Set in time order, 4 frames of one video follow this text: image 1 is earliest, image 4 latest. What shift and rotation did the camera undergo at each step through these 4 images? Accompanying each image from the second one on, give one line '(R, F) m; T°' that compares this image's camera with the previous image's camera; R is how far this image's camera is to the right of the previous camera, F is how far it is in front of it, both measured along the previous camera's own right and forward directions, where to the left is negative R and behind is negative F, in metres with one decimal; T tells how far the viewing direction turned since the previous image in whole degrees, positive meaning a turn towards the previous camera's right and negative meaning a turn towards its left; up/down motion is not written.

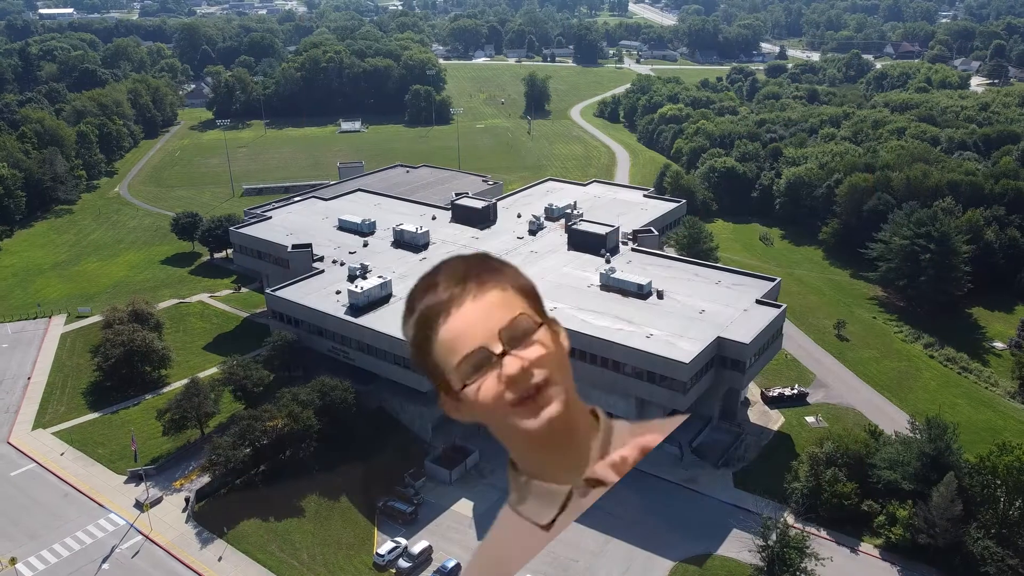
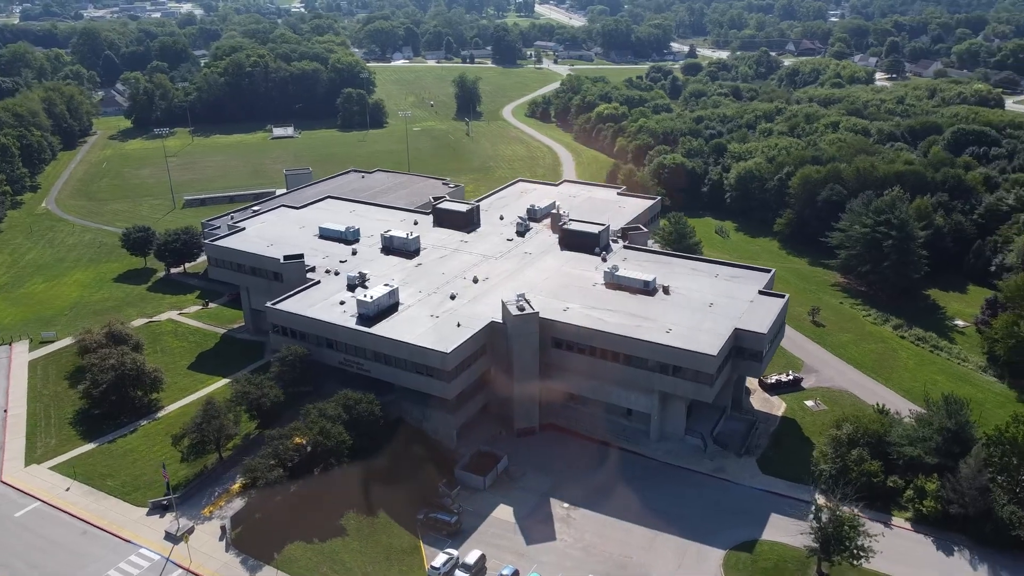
(-7.9, +0.7) m; +7°
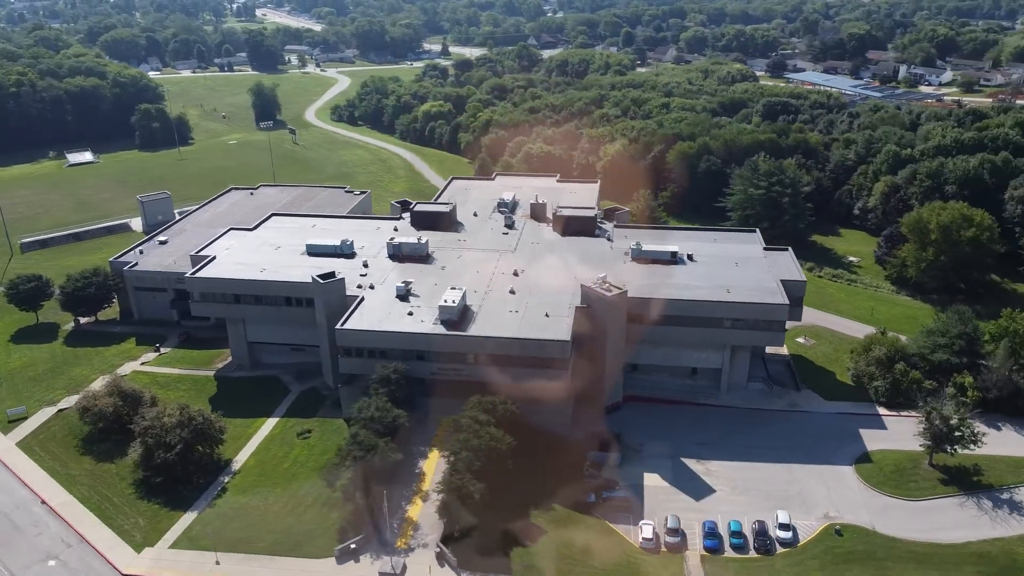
(-25.6, +3.1) m; +19°
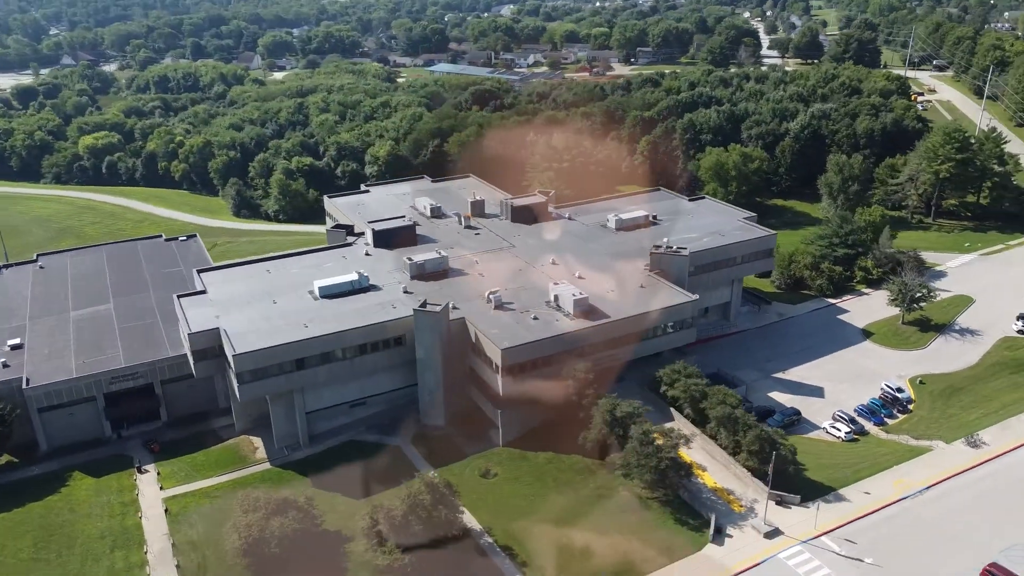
(-40.1, +11.9) m; +33°
